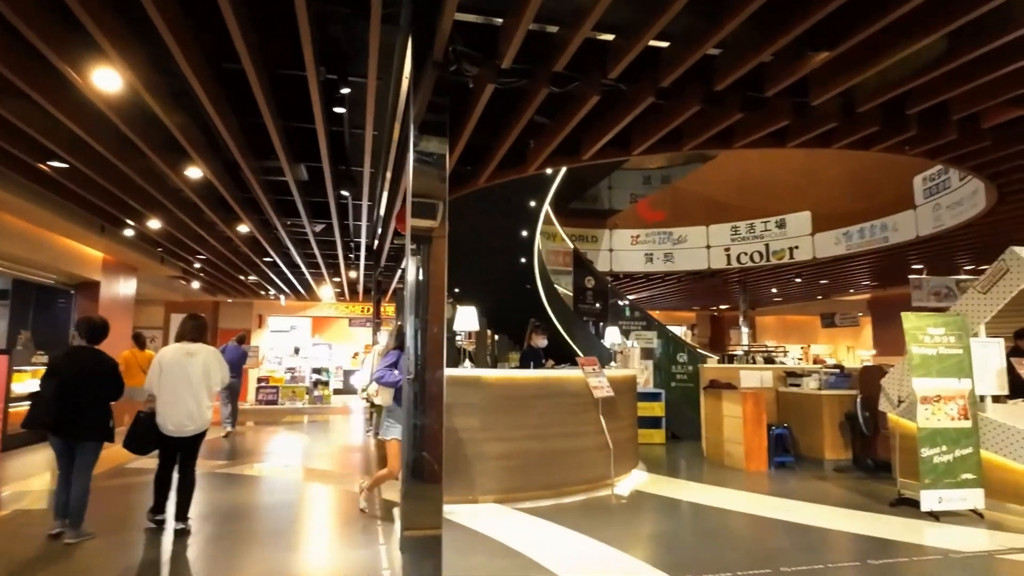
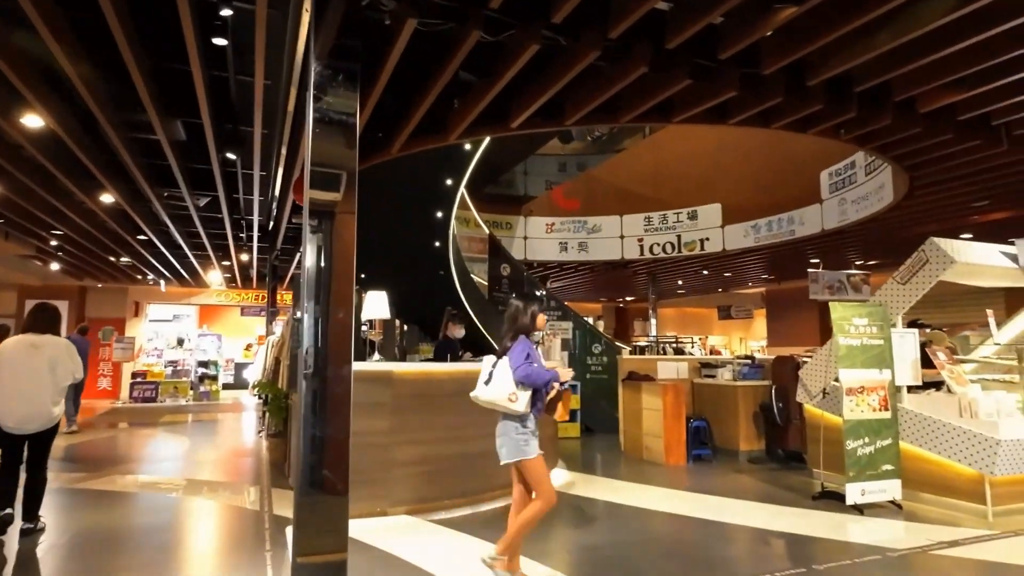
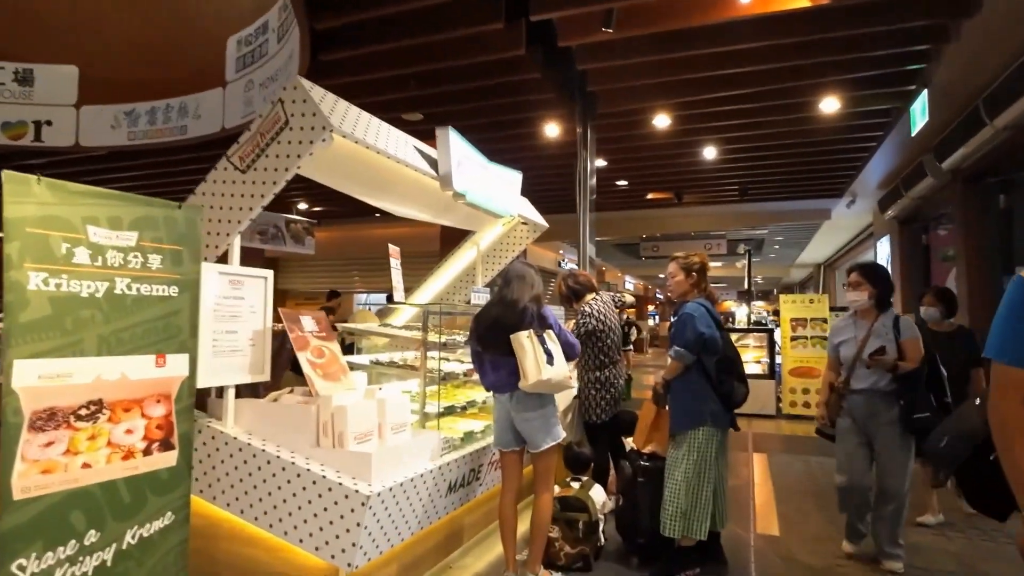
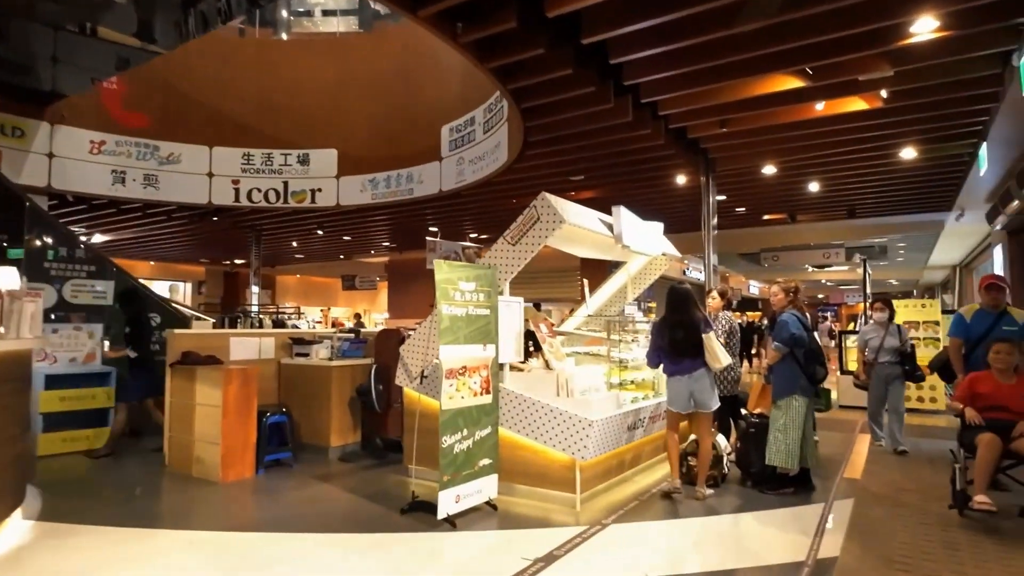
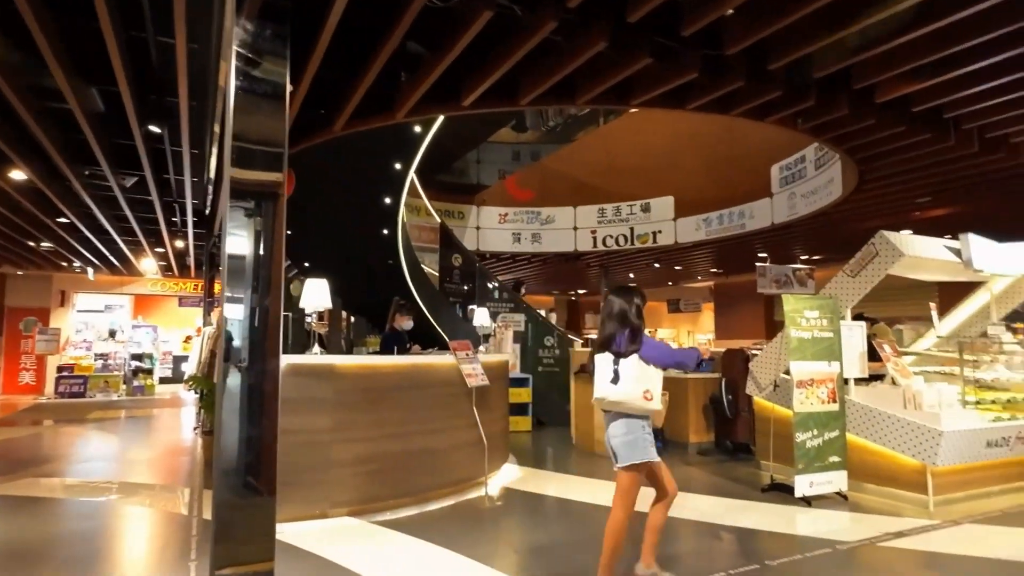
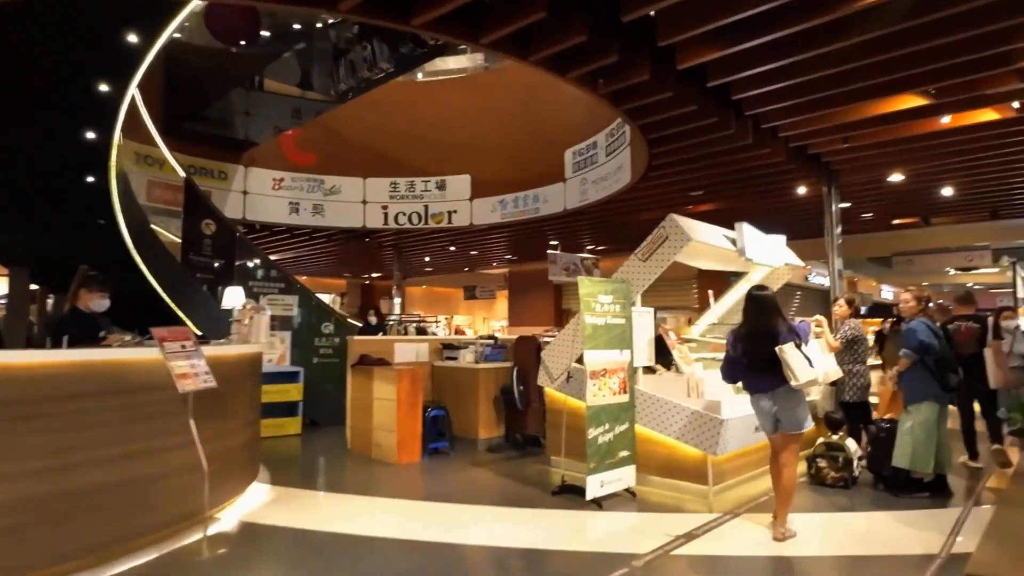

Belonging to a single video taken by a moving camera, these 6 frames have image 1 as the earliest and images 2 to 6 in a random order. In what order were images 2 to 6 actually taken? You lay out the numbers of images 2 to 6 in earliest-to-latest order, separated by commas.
2, 5, 6, 4, 3
